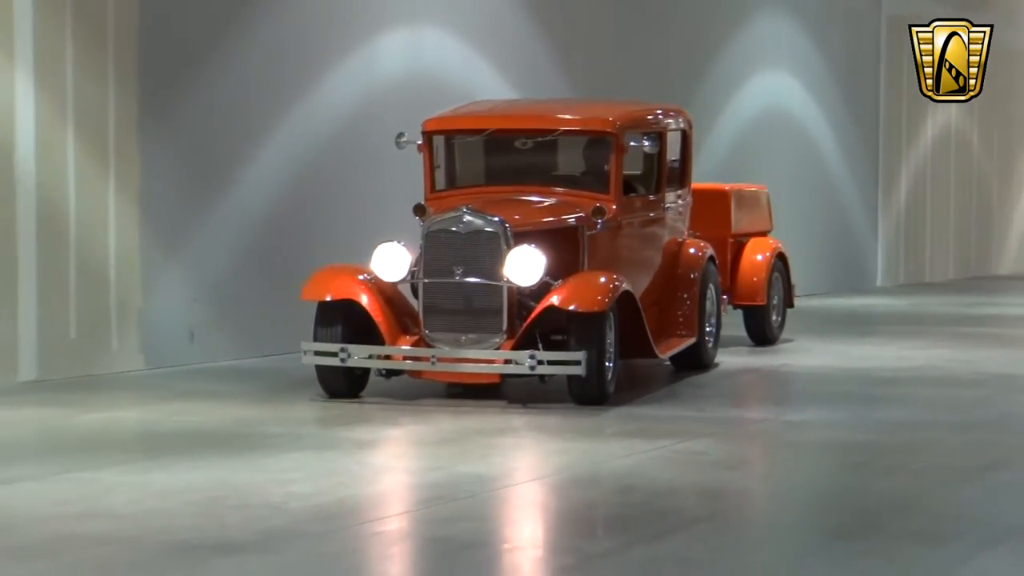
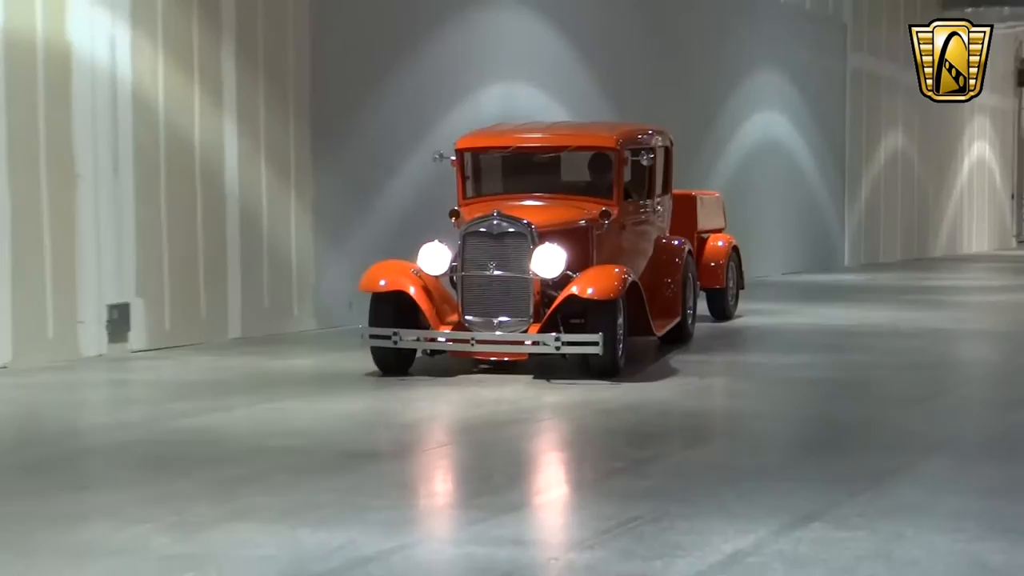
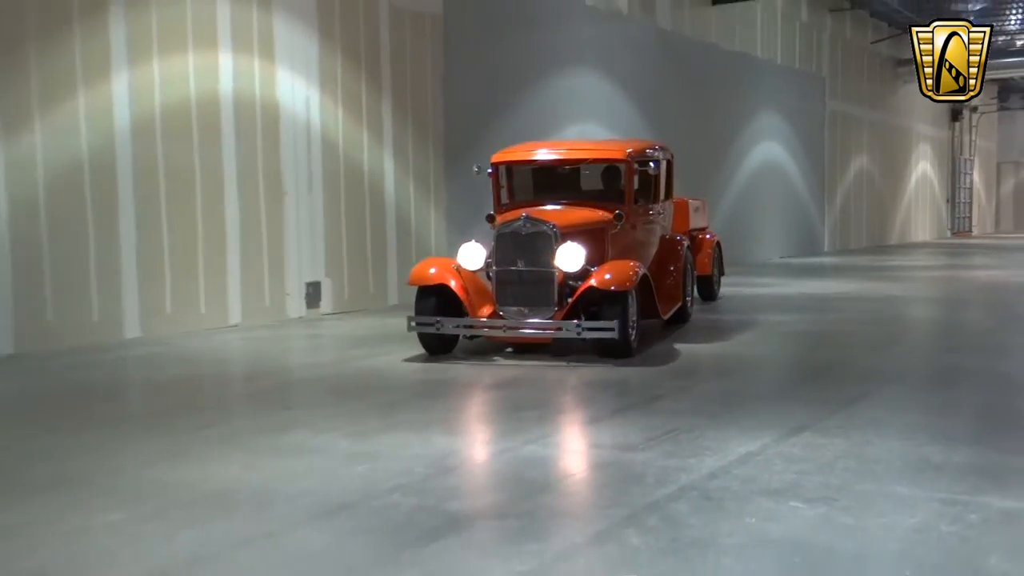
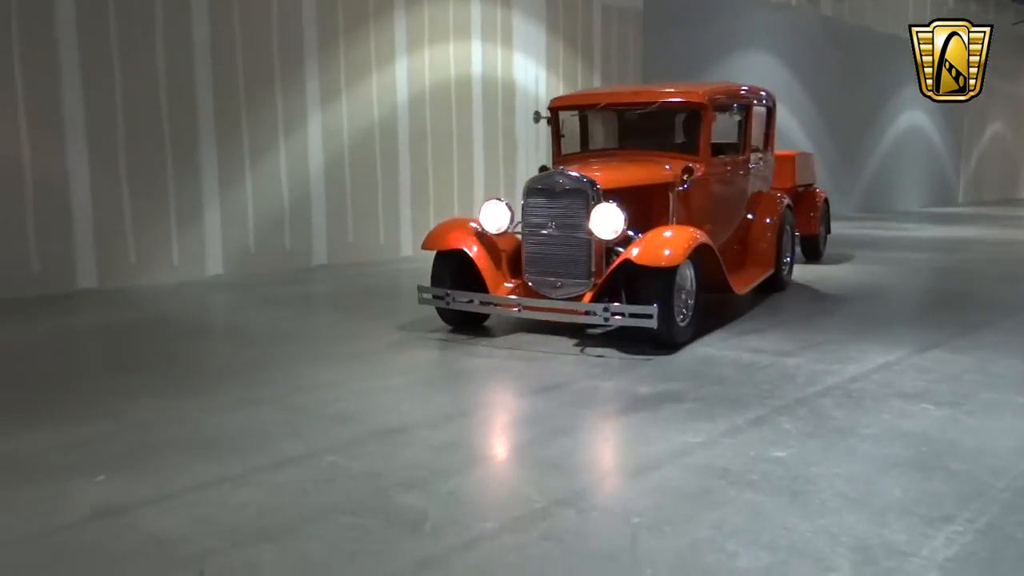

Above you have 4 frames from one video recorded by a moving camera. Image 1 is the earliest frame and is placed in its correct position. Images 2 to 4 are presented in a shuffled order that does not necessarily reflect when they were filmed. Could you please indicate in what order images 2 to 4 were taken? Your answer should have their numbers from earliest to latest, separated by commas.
2, 3, 4
